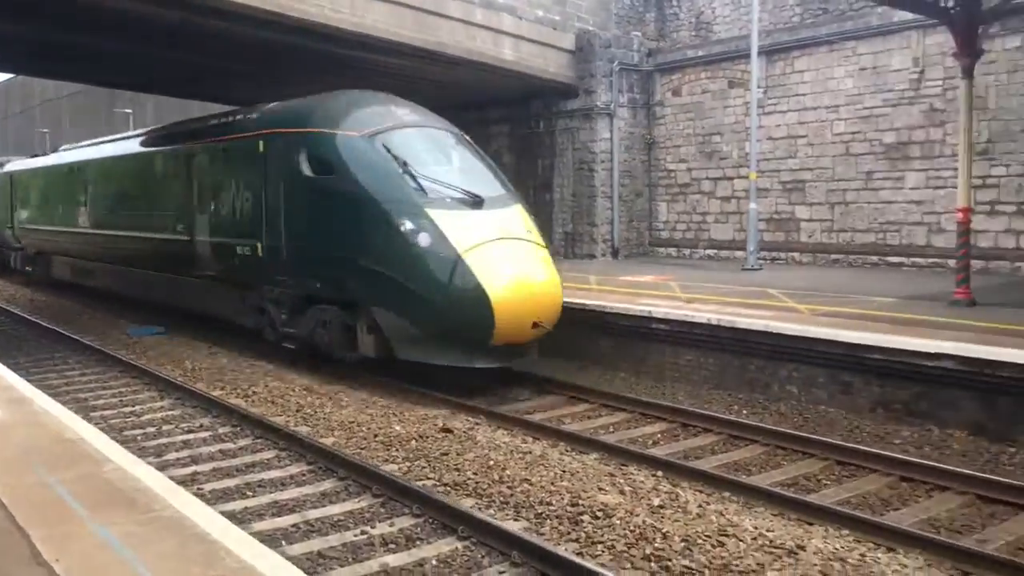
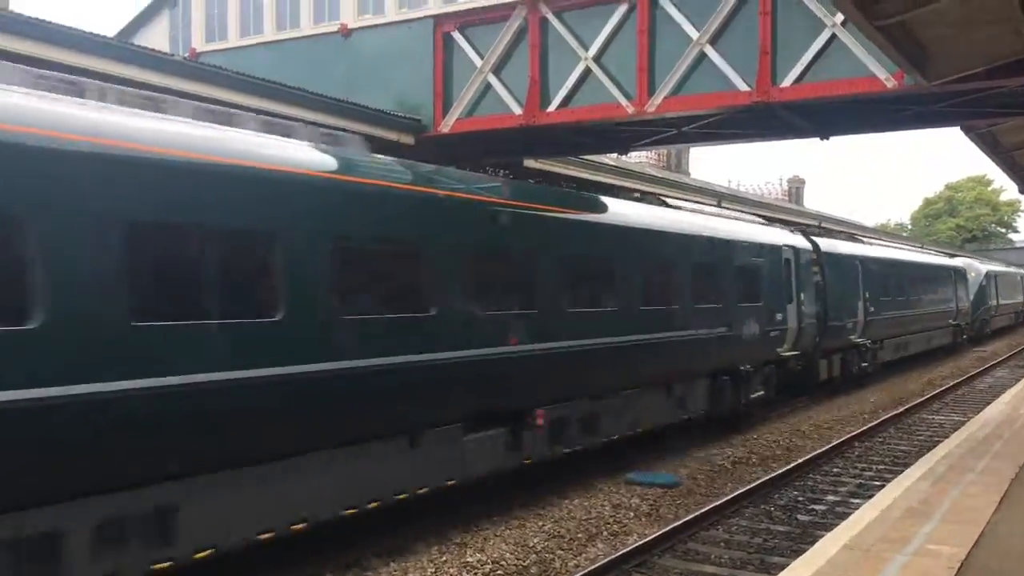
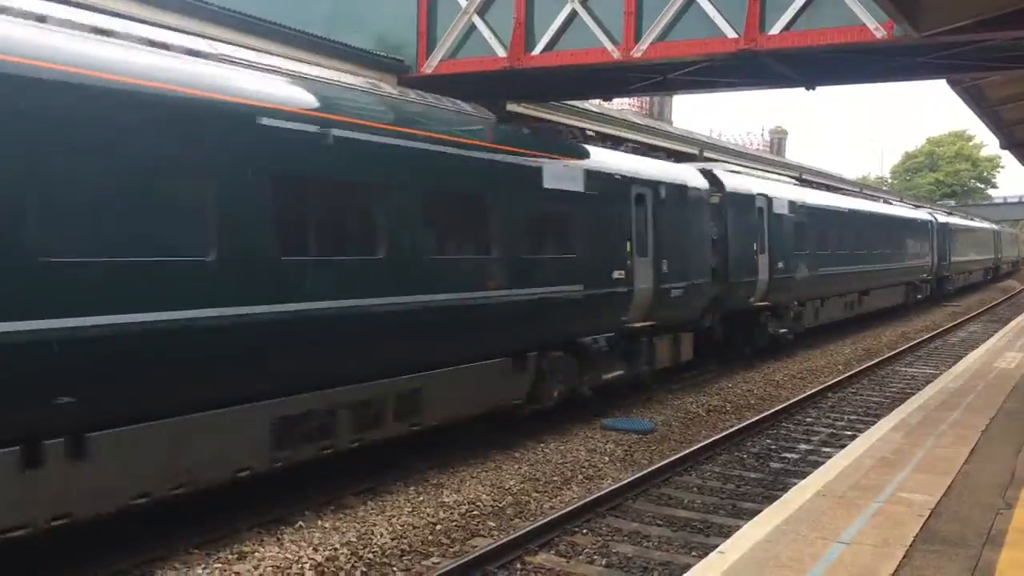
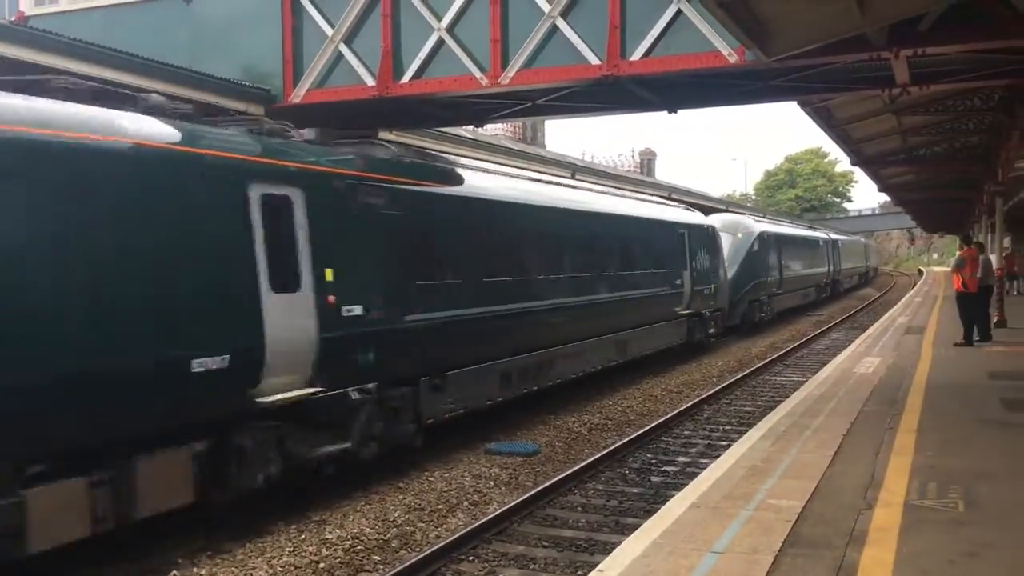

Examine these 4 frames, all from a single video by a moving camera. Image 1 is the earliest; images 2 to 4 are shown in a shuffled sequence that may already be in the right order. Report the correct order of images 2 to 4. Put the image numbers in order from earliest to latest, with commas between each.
3, 4, 2
